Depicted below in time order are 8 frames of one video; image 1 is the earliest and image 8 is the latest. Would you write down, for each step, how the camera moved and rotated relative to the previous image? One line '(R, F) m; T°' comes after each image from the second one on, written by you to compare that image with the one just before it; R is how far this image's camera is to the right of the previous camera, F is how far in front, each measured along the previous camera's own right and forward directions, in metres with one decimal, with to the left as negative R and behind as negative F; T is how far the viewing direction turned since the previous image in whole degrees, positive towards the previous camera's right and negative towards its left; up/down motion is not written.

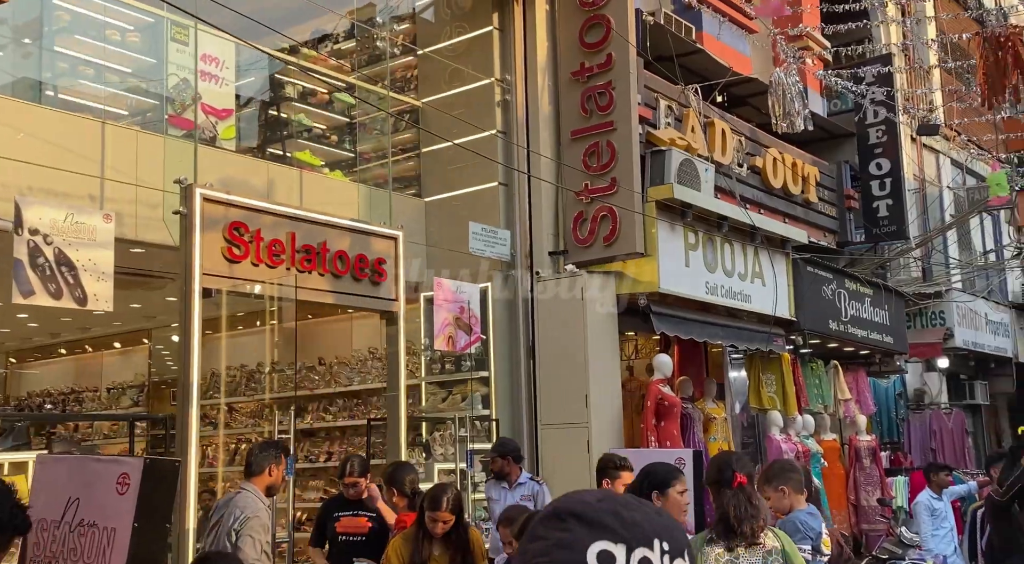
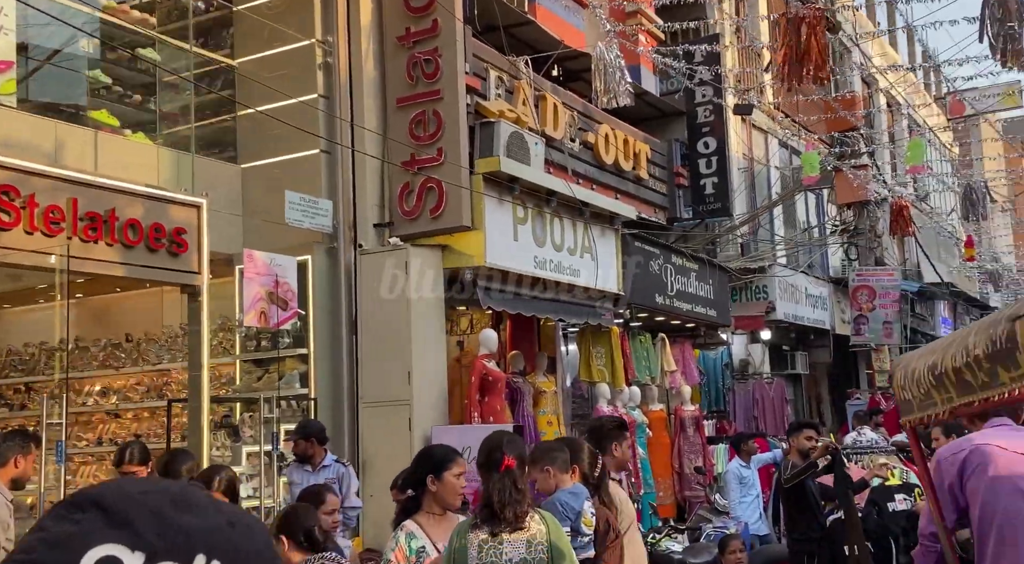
(+0.2, +0.2) m; +8°
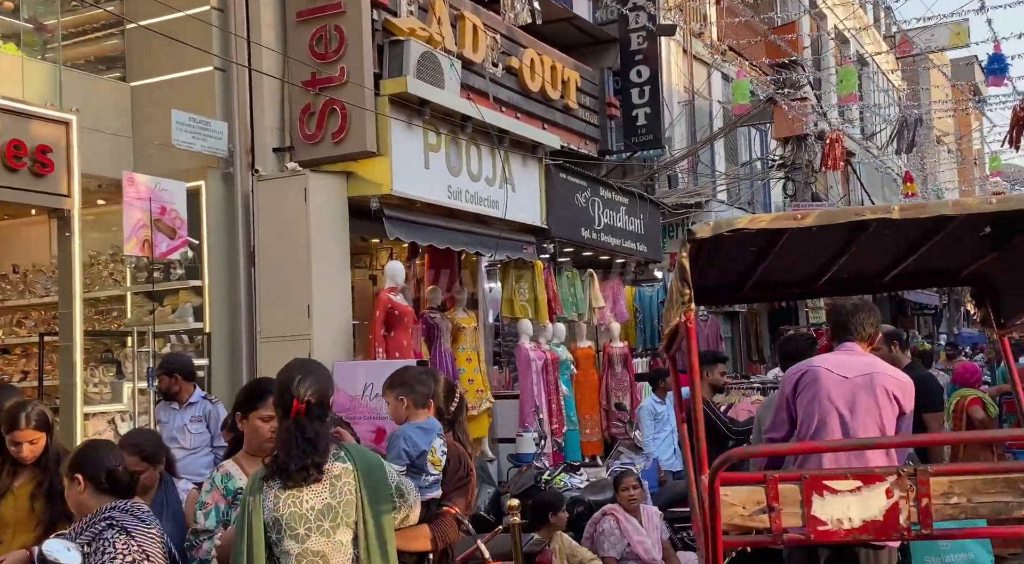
(+0.3, +0.4) m; +2°
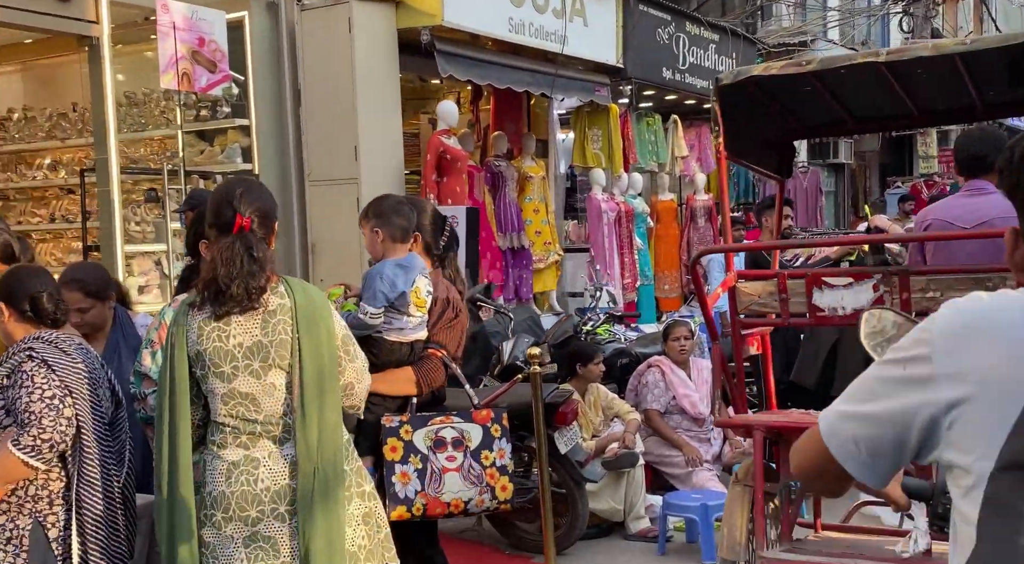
(+0.3, +0.5) m; -5°
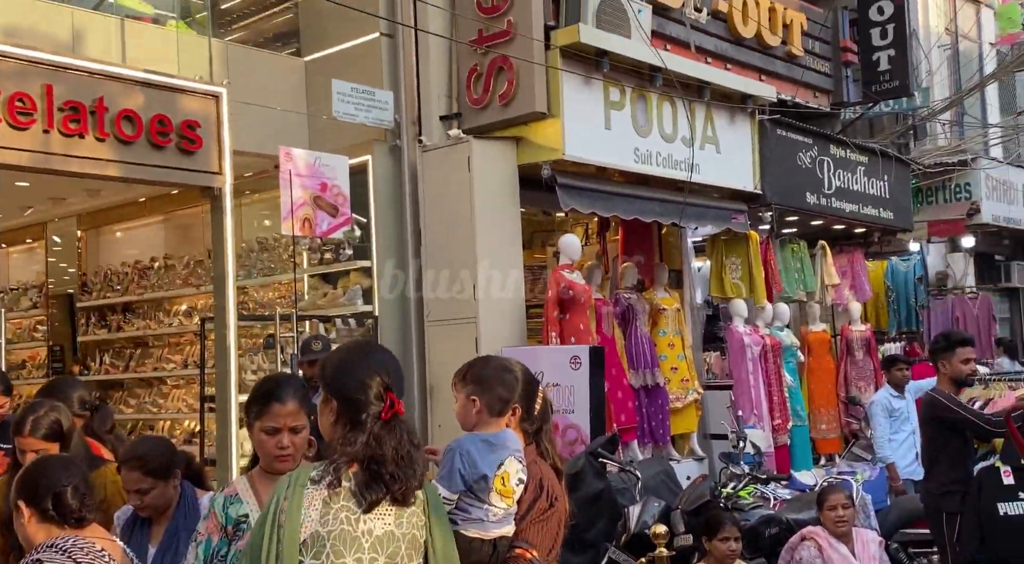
(+0.2, +0.4) m; -8°
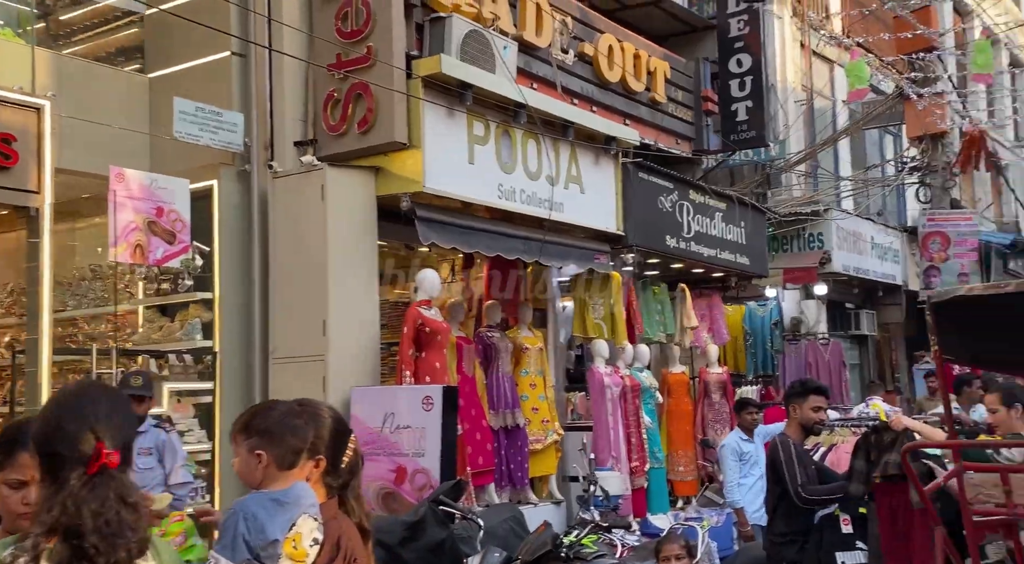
(+0.1, +0.3) m; +7°
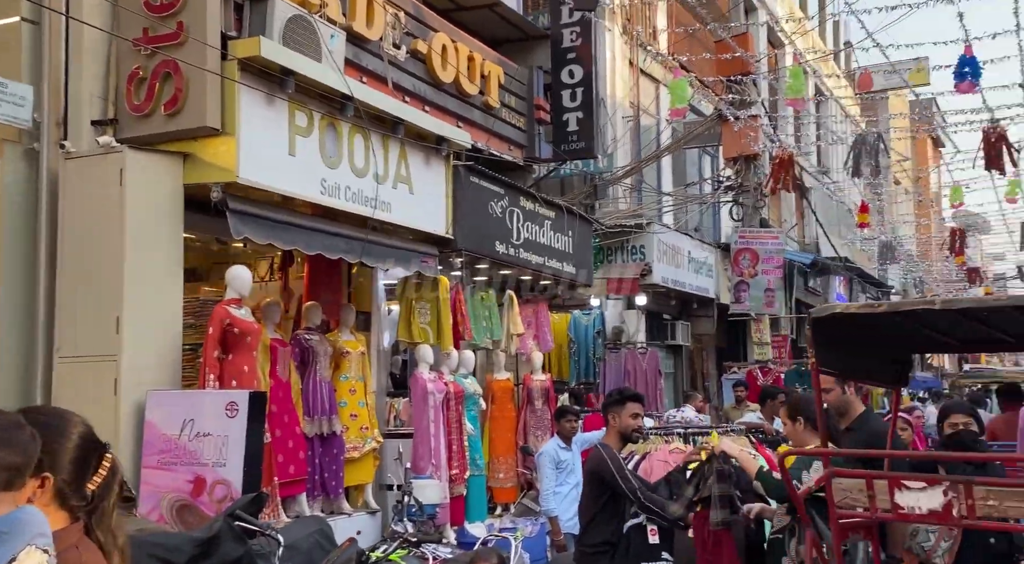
(0.0, +0.3) m; +8°
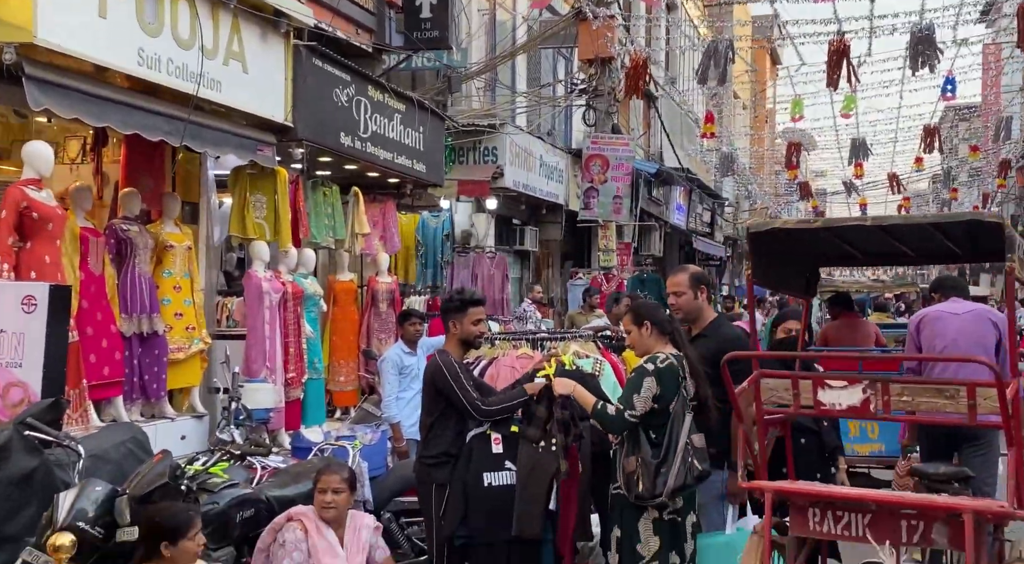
(+0.1, +0.5) m; +7°
